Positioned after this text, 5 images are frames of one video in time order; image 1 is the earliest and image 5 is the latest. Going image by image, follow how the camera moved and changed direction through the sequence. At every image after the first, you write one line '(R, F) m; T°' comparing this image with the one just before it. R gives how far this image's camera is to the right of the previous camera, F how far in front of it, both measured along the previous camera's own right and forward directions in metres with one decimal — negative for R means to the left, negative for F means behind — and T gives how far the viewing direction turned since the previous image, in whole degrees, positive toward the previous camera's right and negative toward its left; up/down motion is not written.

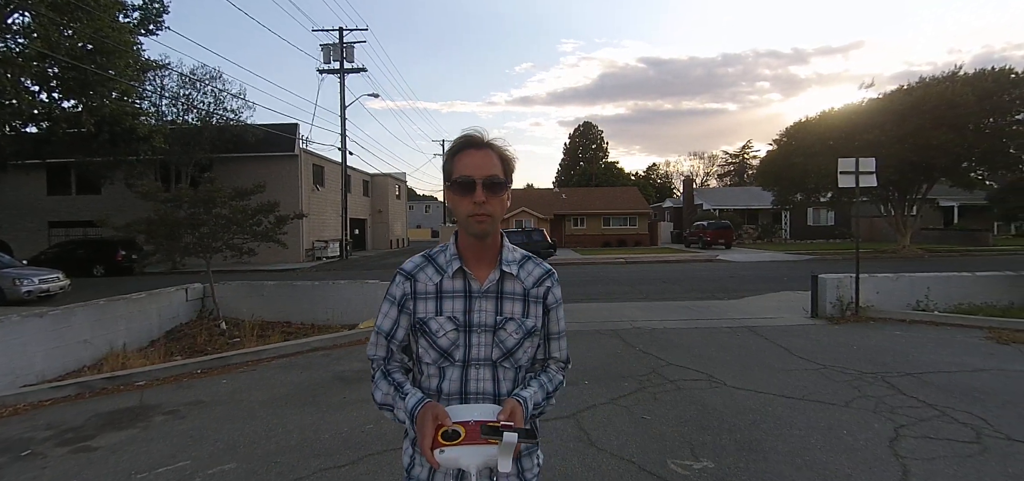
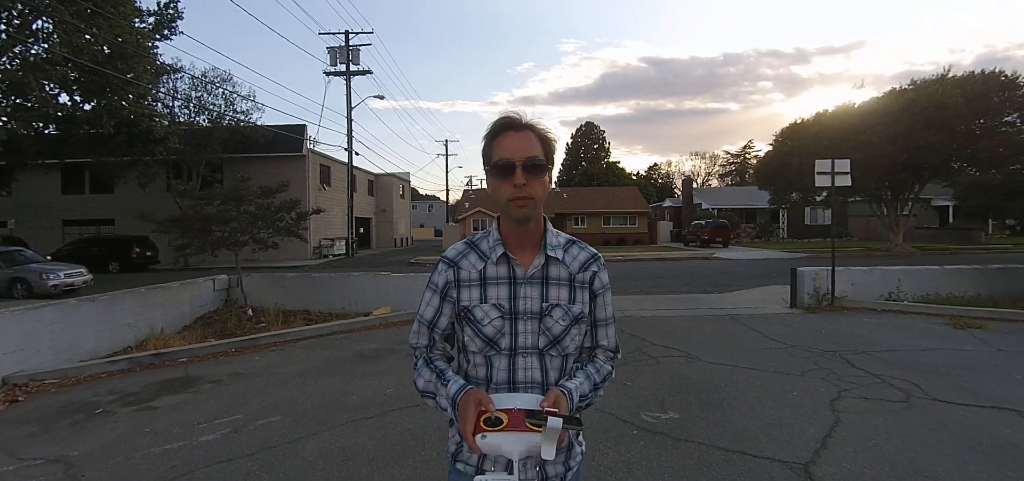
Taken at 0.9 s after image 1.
(0.0, -0.7) m; 0°
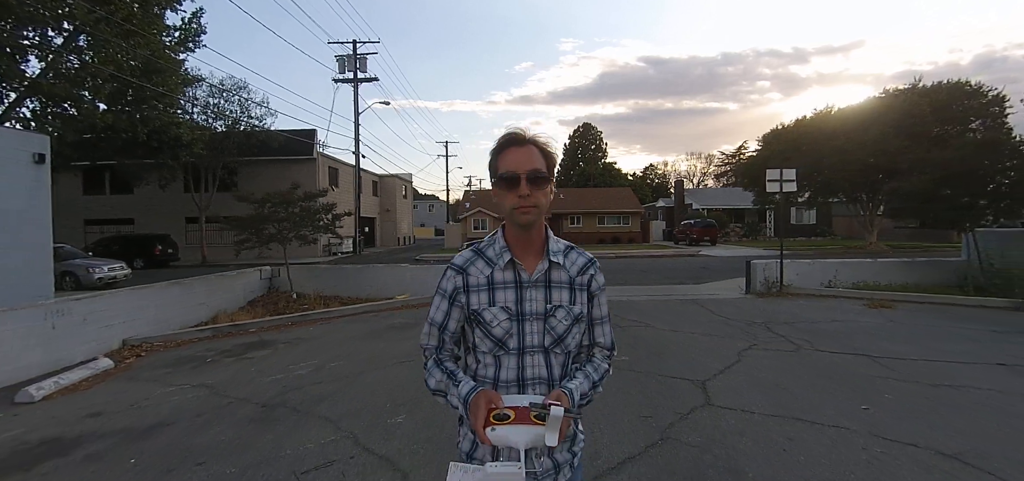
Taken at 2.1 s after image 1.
(0.0, -1.7) m; 0°
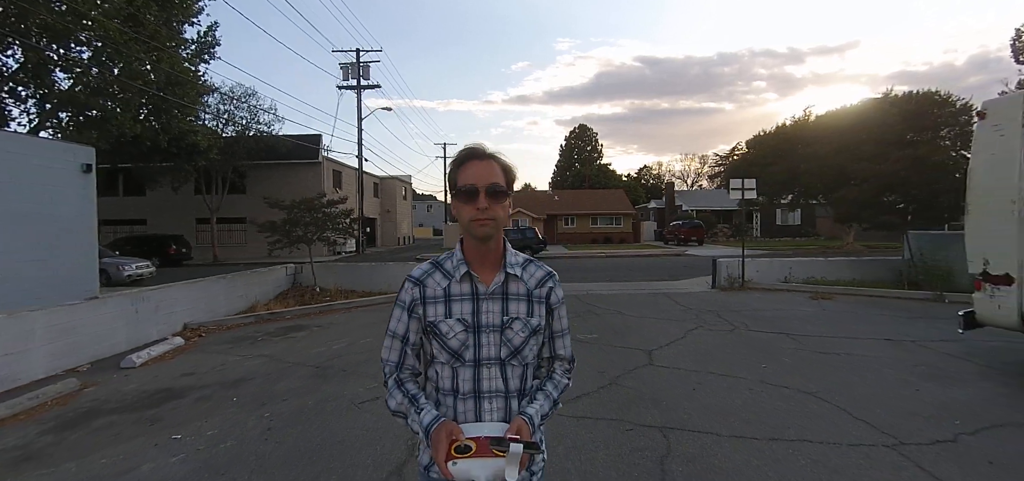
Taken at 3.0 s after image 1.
(+0.1, -1.5) m; 0°
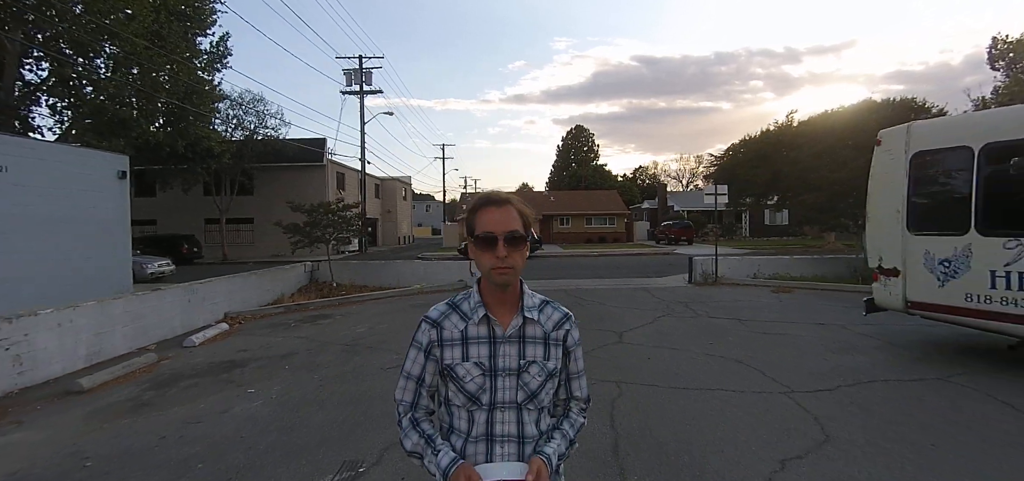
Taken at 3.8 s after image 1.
(0.0, -1.3) m; 0°
